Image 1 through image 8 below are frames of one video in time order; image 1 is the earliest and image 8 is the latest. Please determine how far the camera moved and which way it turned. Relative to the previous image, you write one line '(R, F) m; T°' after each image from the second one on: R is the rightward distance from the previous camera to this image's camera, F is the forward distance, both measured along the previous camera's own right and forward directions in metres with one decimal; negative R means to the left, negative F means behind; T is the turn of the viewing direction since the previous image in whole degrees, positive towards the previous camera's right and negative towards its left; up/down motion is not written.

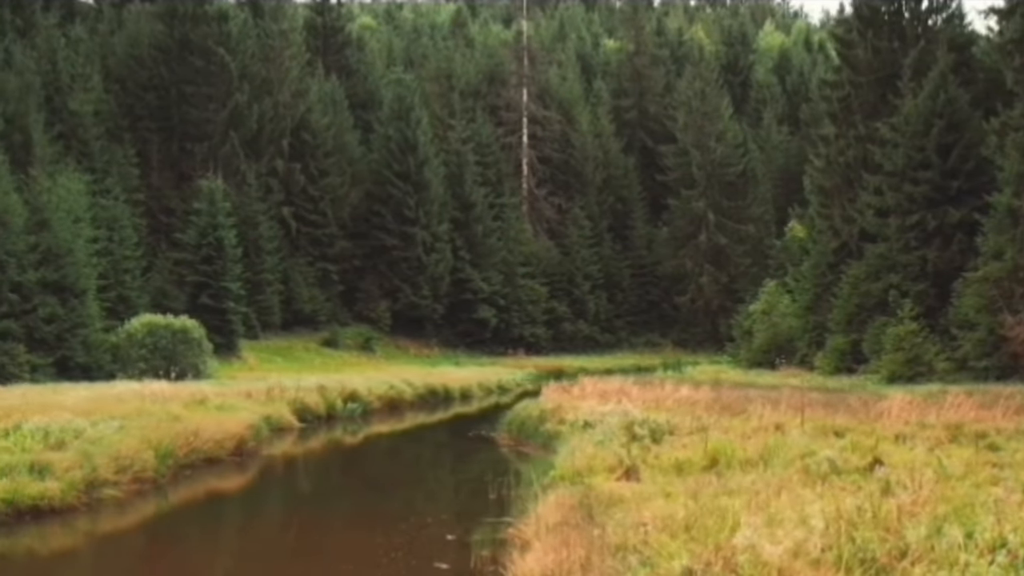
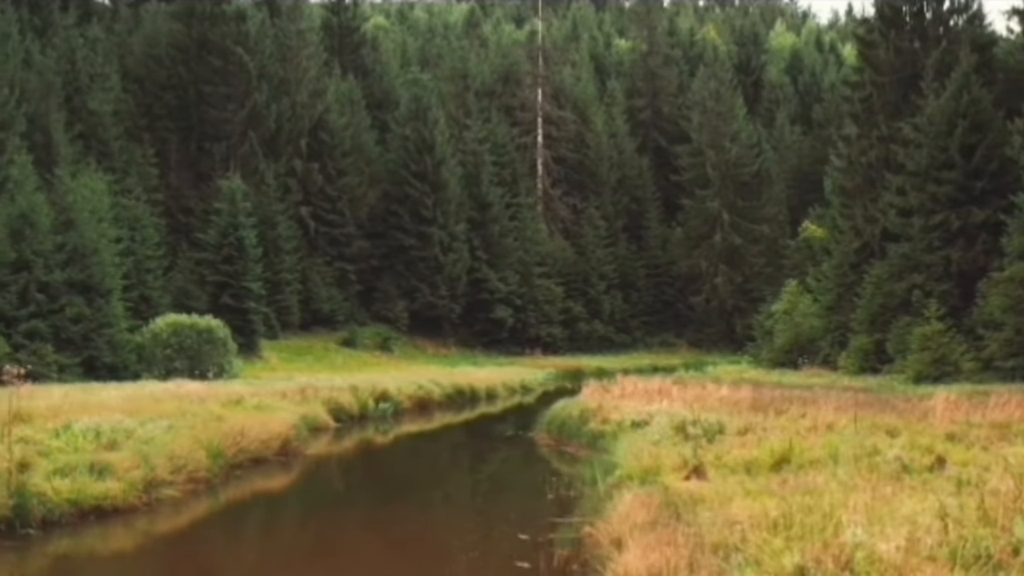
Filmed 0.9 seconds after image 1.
(-1.0, 0.0) m; 0°
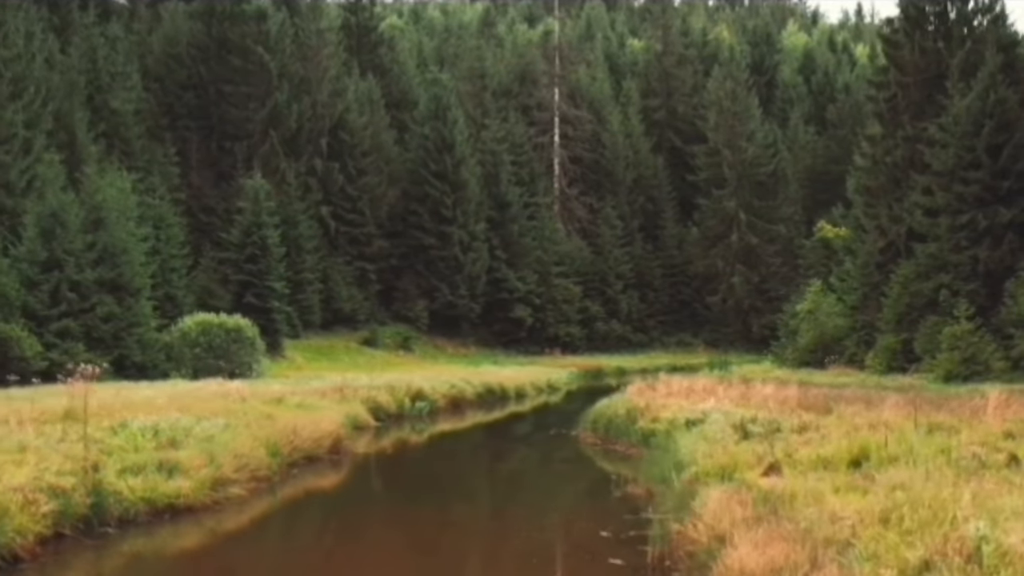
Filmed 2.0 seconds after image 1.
(-1.2, 0.0) m; 0°
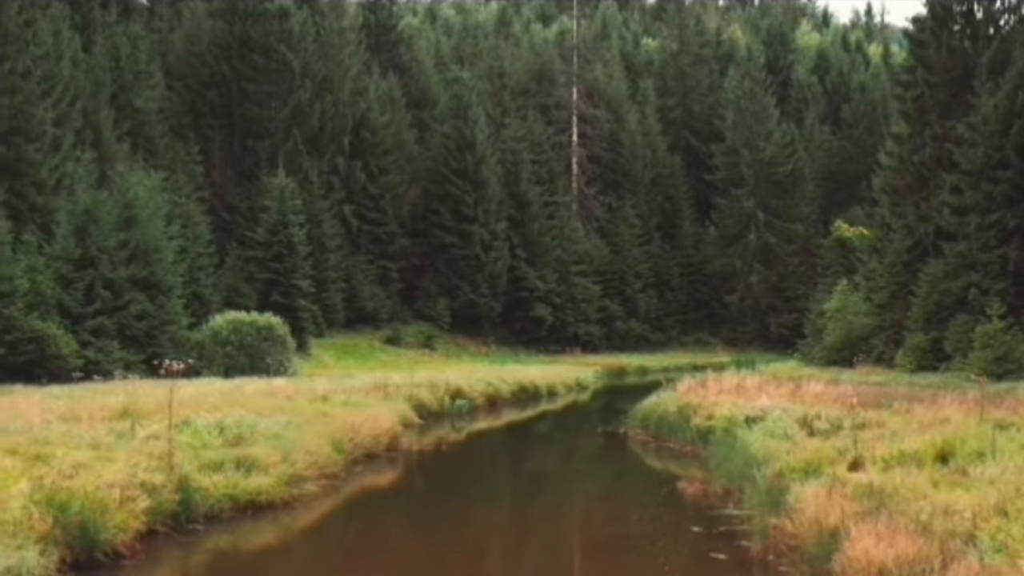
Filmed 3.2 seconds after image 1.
(-1.3, 0.0) m; 0°
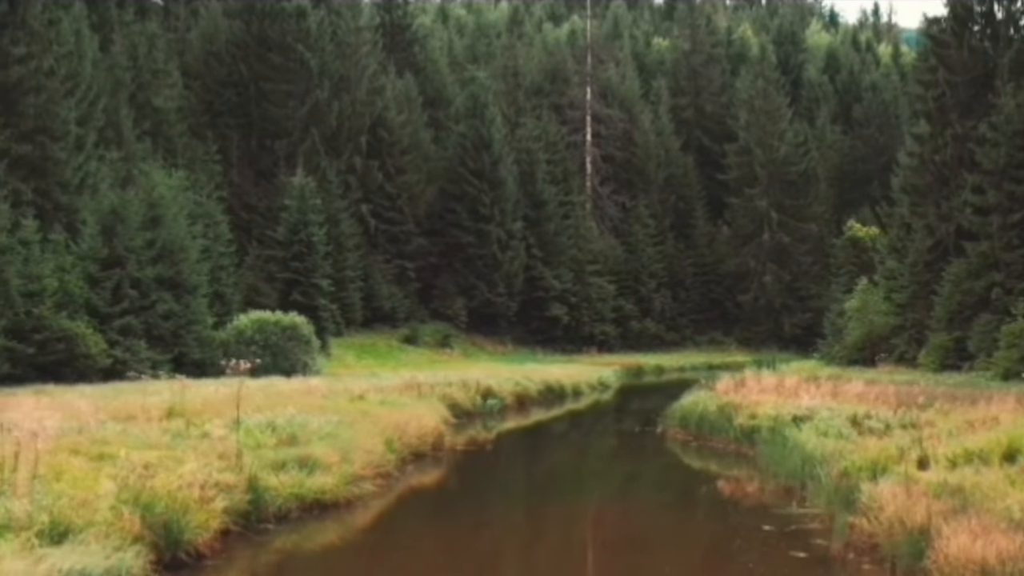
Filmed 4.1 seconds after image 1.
(-1.1, 0.0) m; 0°
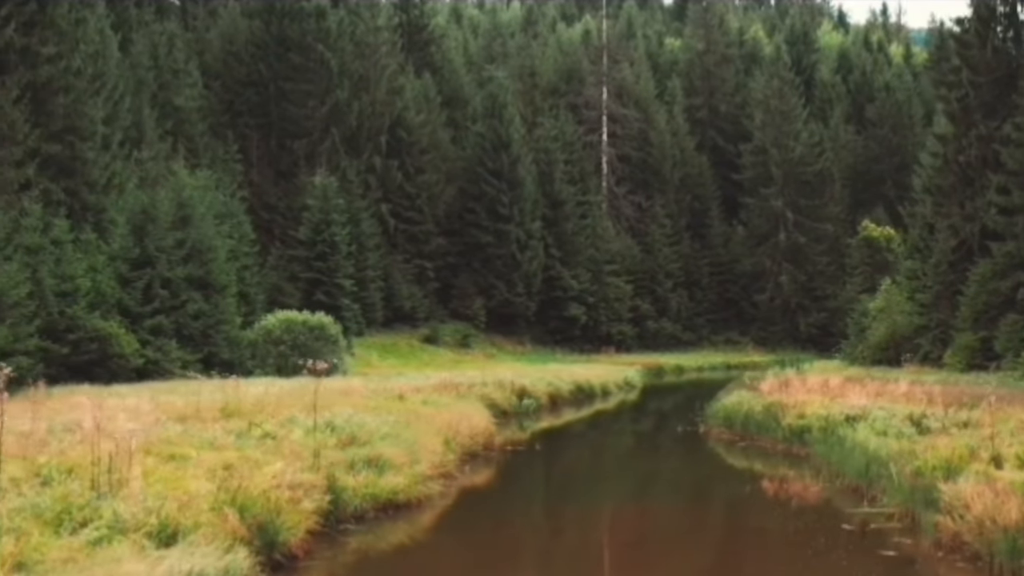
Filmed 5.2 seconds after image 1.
(-1.2, 0.0) m; 0°
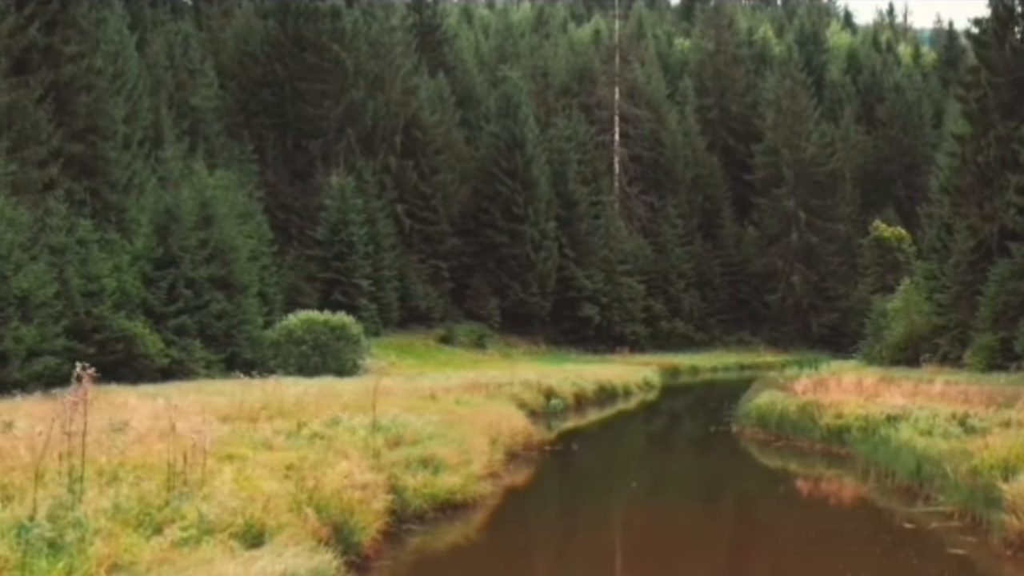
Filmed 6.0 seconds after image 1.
(-0.9, 0.0) m; 0°
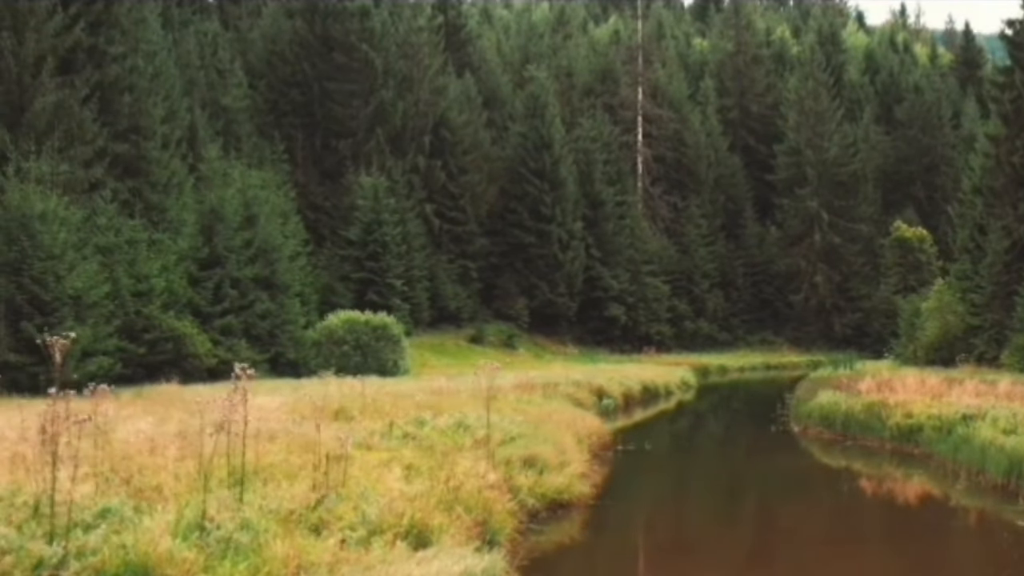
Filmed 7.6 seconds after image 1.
(-1.7, 0.0) m; 0°
